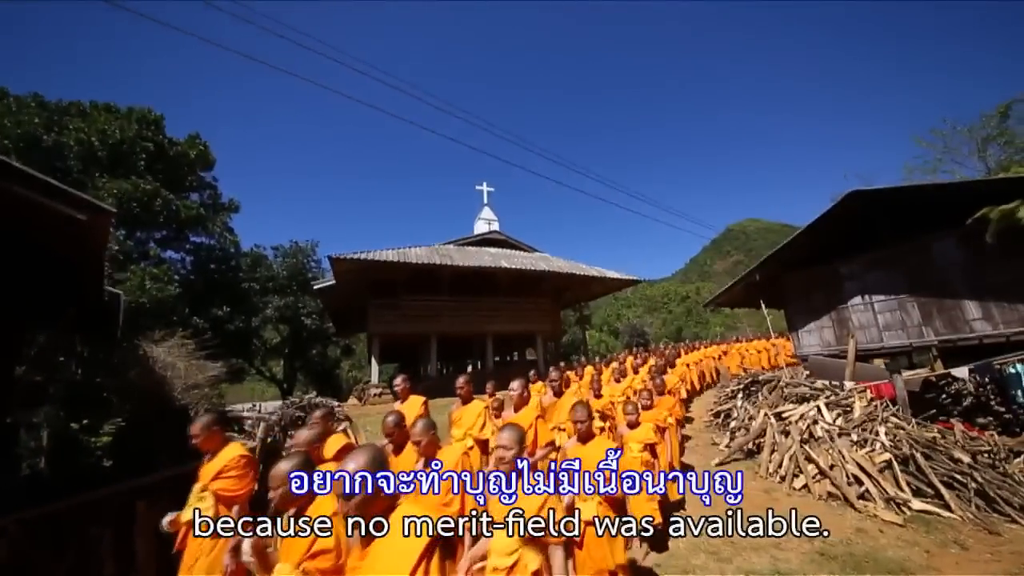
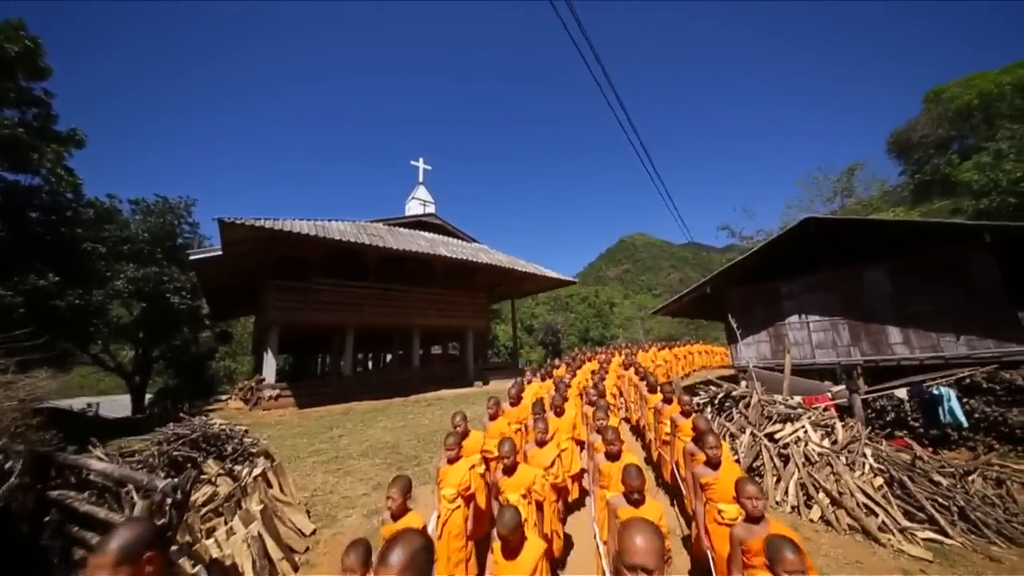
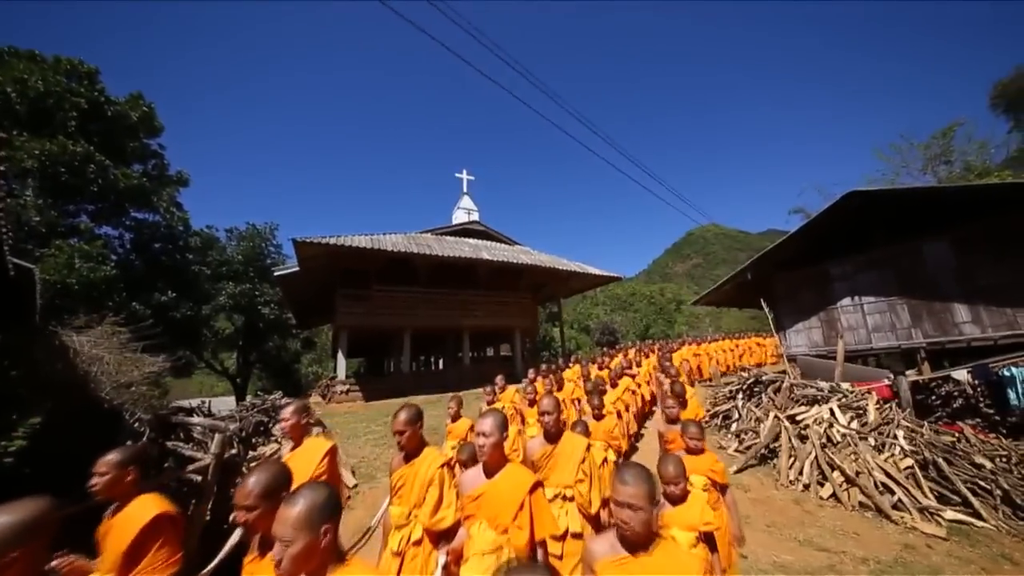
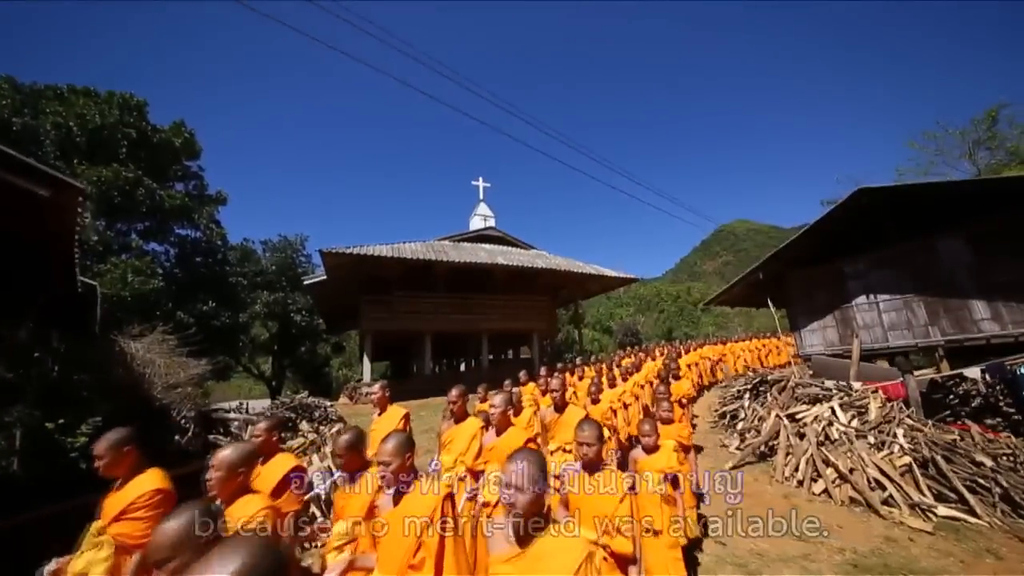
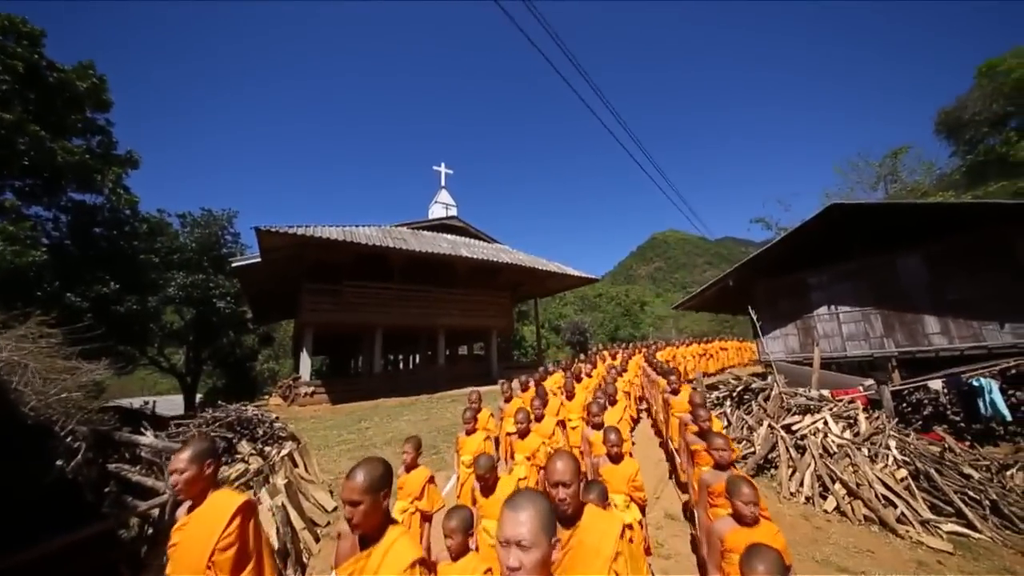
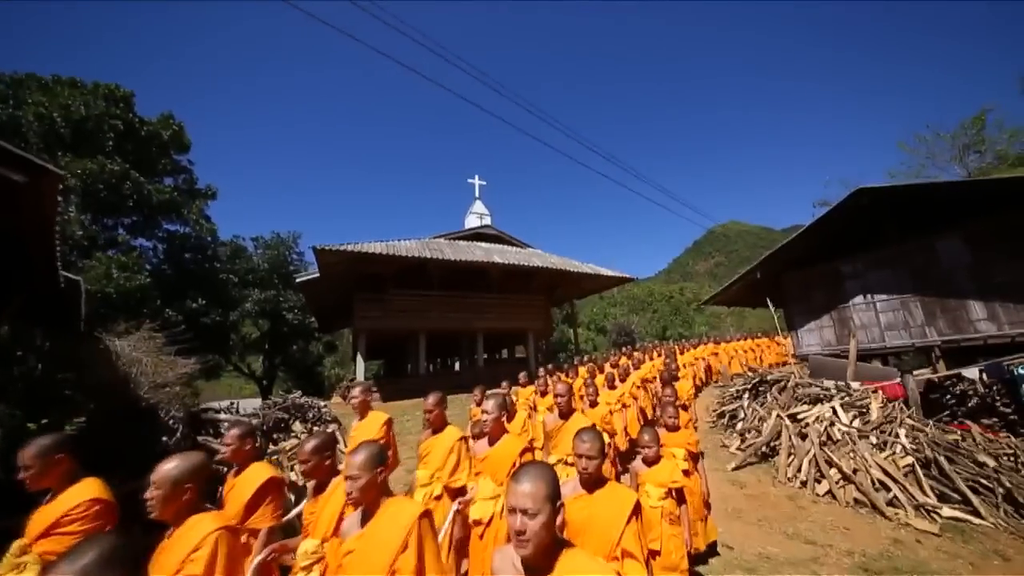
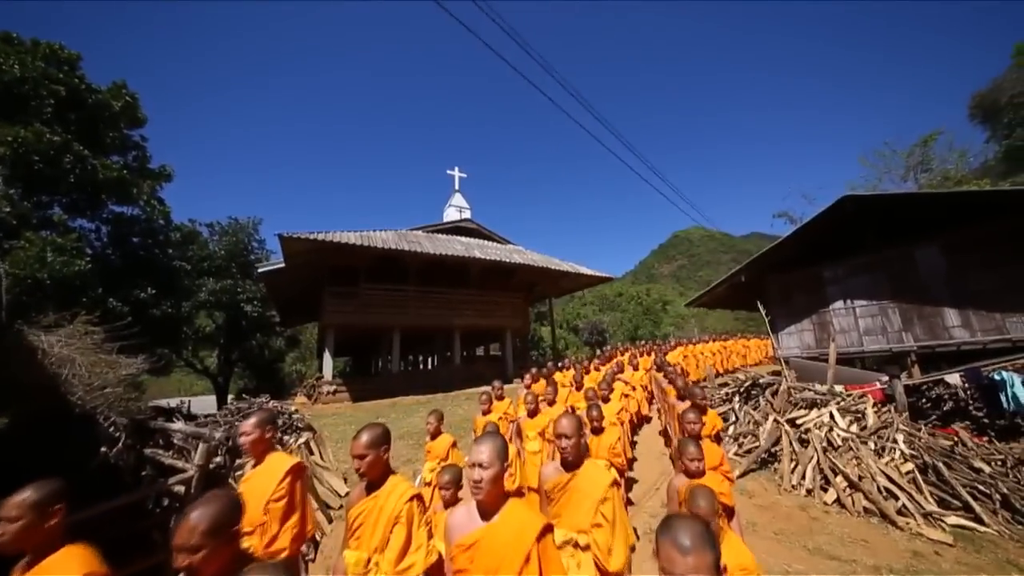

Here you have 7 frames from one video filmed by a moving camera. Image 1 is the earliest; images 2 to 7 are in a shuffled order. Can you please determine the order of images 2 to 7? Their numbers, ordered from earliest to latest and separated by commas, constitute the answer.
4, 6, 3, 7, 5, 2
